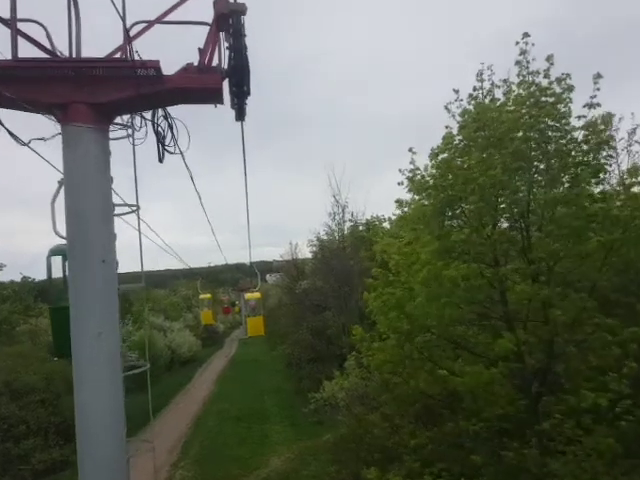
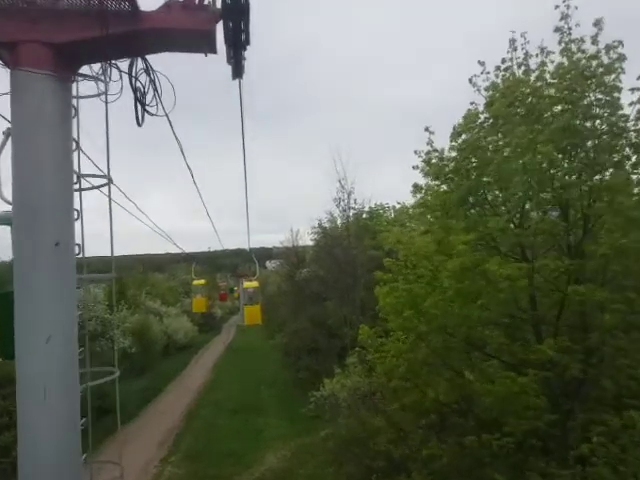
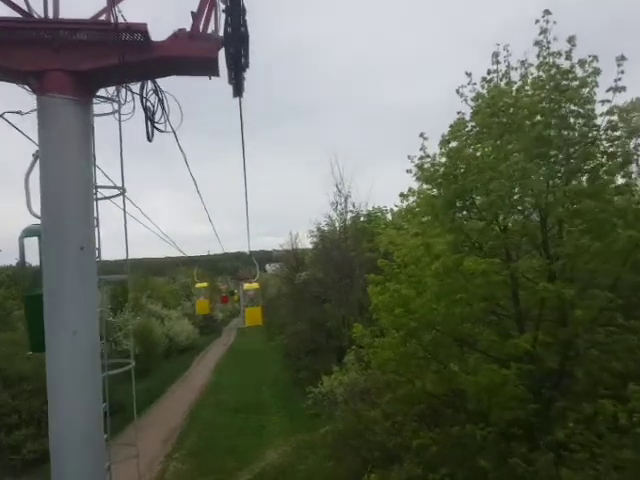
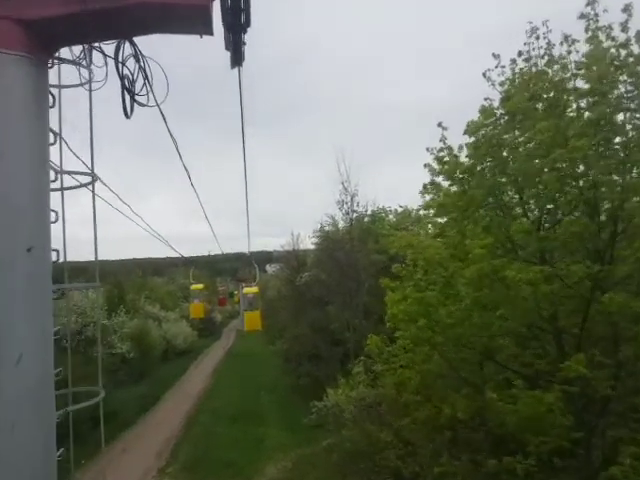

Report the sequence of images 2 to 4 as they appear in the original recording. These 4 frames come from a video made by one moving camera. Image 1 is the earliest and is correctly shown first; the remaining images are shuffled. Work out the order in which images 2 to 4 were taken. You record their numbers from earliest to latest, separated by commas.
3, 2, 4
